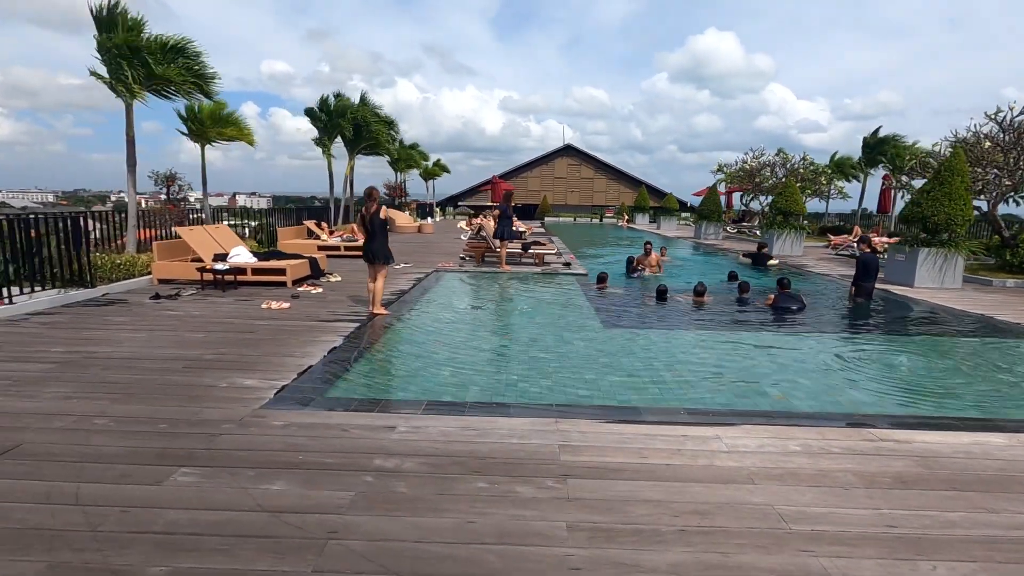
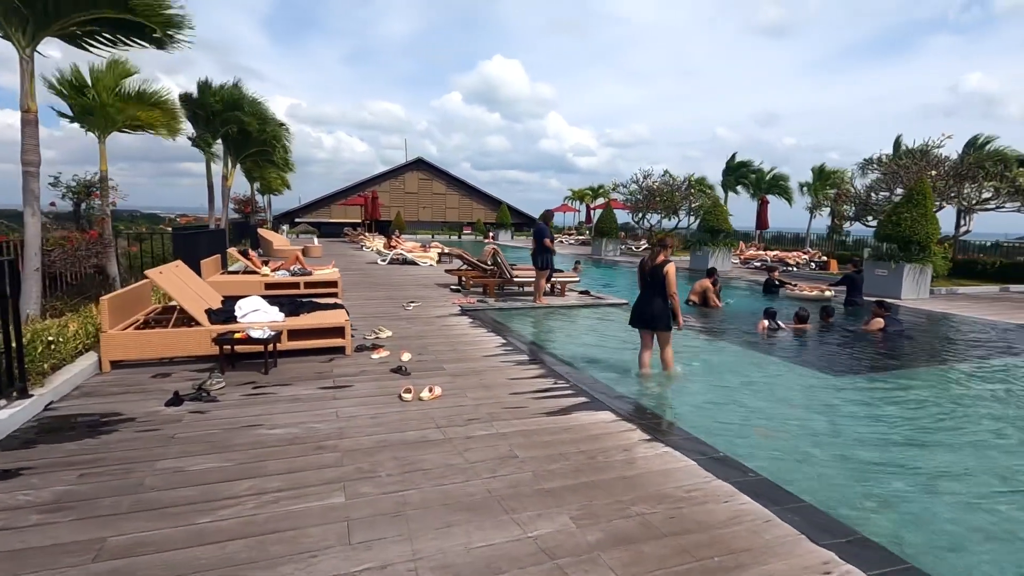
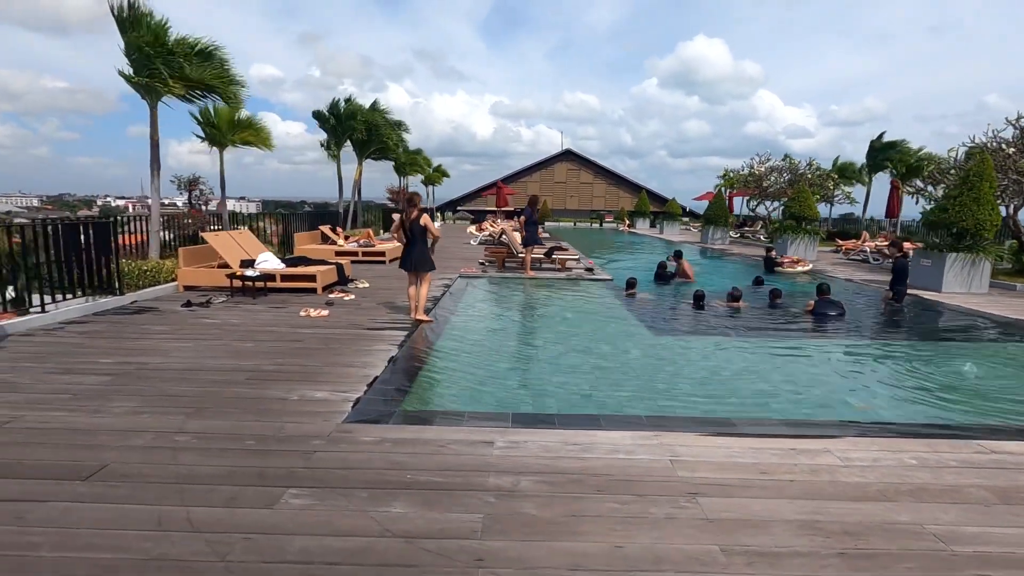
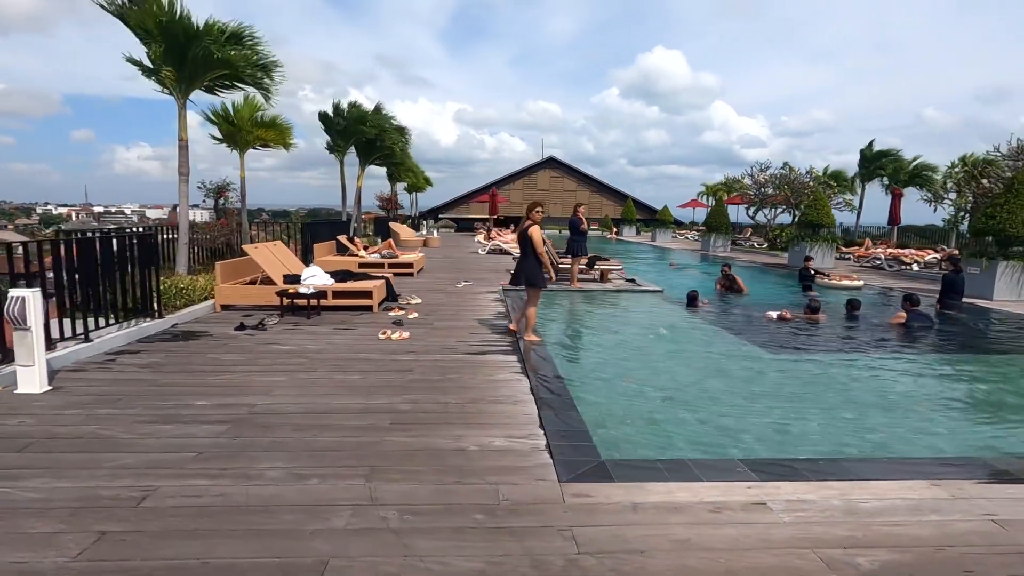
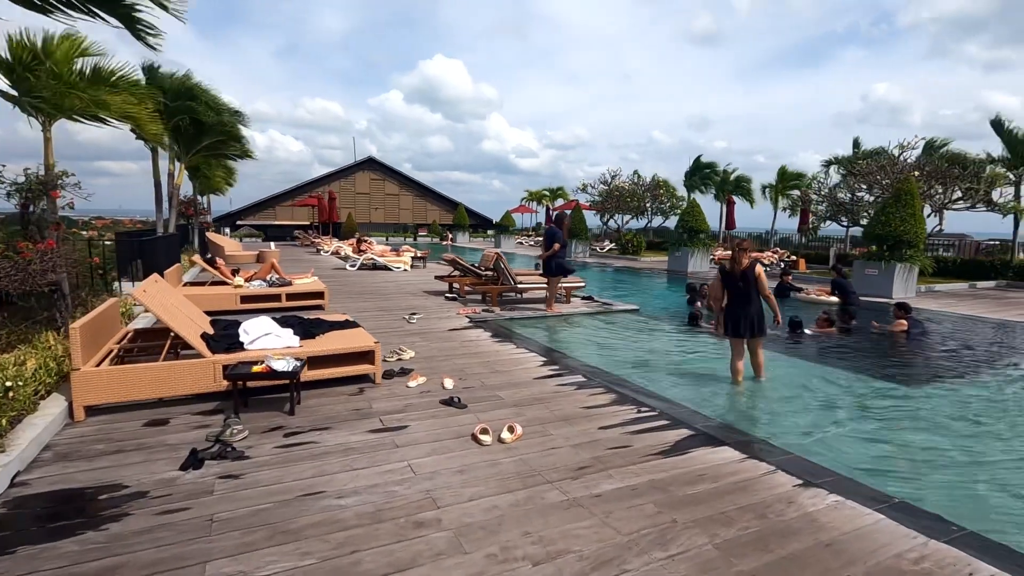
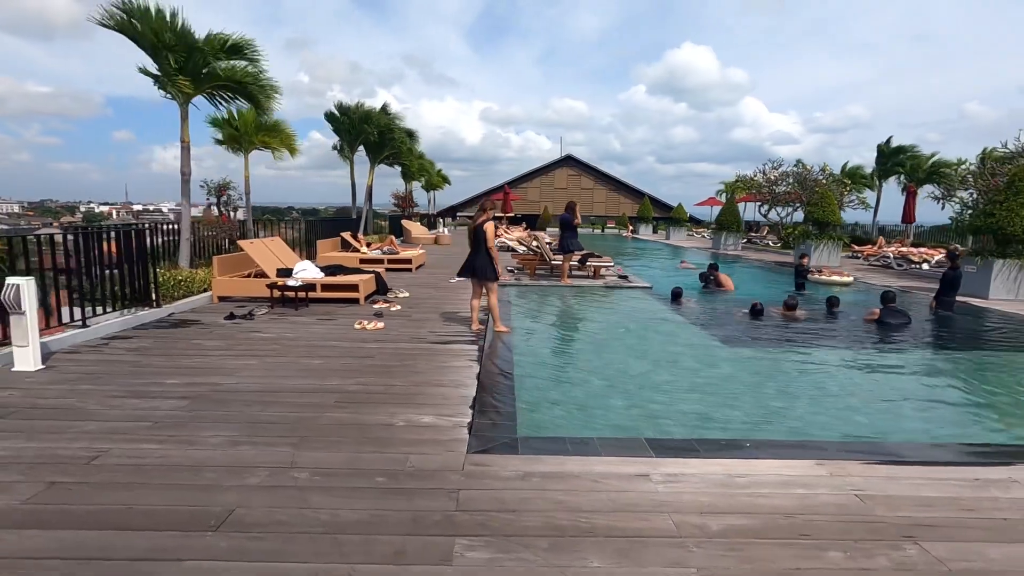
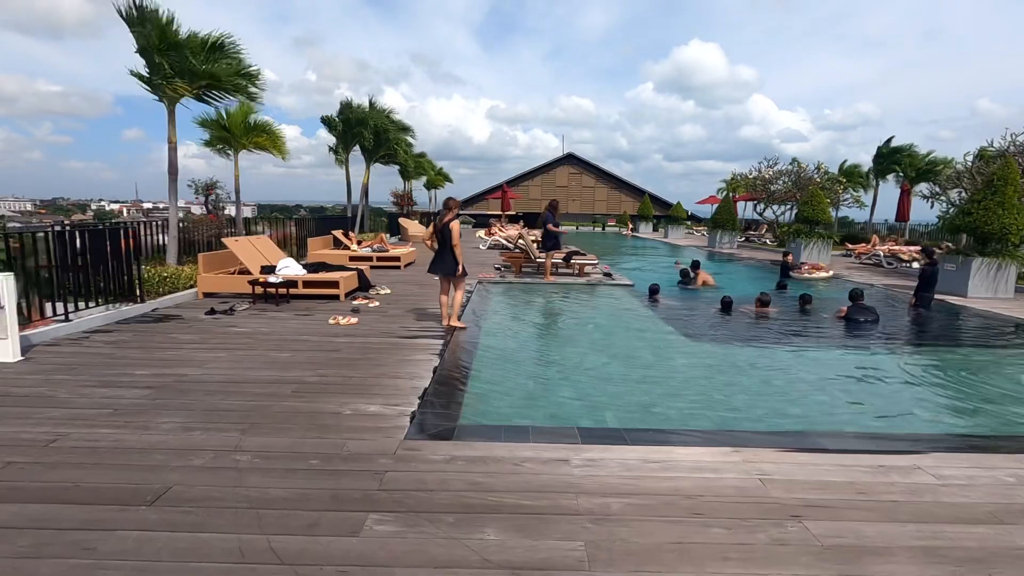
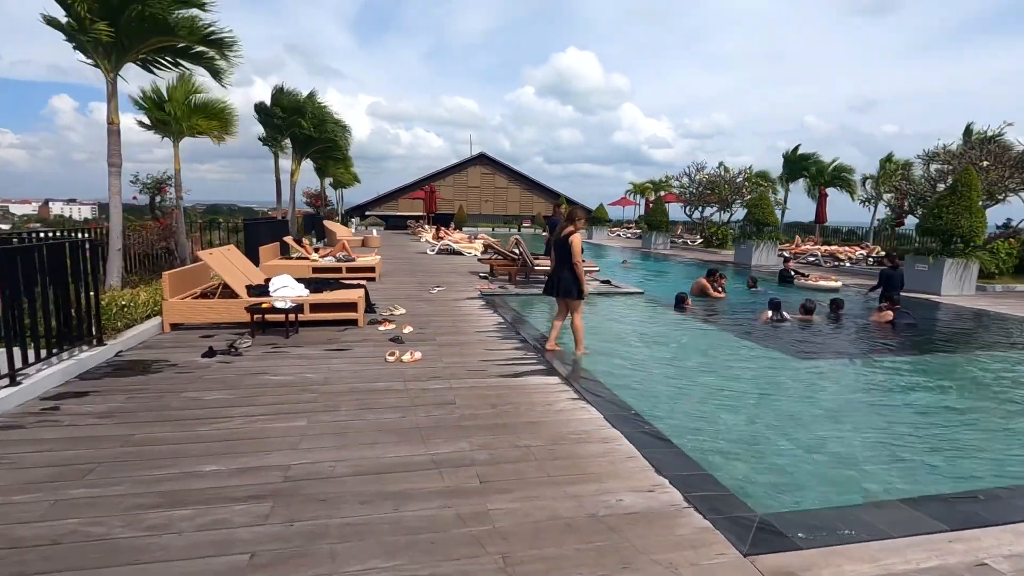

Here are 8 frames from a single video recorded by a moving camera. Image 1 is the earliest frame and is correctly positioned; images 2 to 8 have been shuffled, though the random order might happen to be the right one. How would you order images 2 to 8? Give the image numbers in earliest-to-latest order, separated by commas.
3, 7, 6, 4, 8, 2, 5
